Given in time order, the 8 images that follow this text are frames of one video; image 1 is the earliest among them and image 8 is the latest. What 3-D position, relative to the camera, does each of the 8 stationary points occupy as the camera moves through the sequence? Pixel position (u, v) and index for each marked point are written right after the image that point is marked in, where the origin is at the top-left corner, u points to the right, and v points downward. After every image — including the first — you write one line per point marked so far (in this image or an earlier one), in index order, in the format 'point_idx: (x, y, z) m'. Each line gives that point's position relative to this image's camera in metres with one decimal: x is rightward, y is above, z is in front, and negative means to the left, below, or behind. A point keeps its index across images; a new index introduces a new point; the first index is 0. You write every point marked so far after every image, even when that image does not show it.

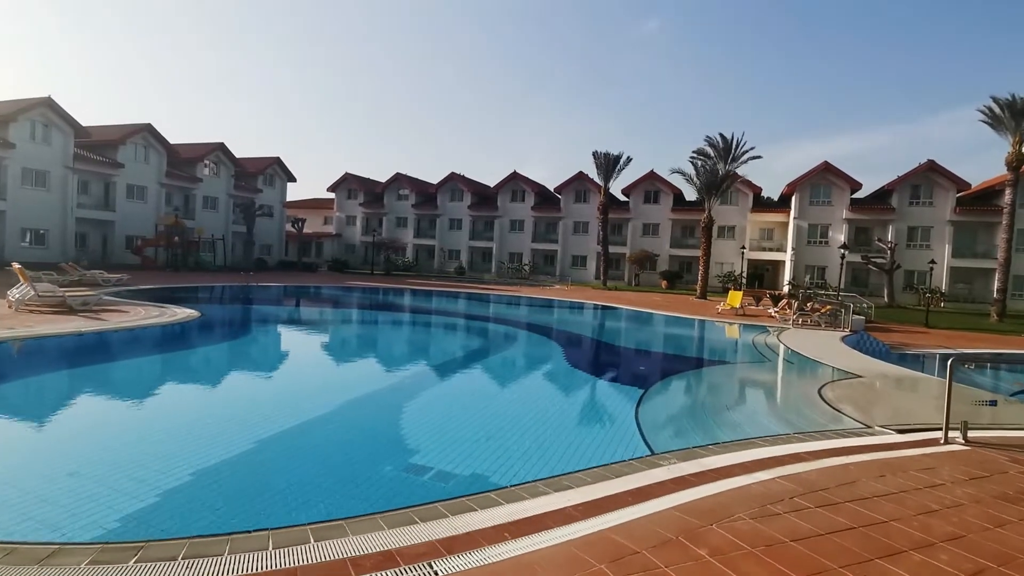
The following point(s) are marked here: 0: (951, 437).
0: (+3.5, -1.2, +4.6) m
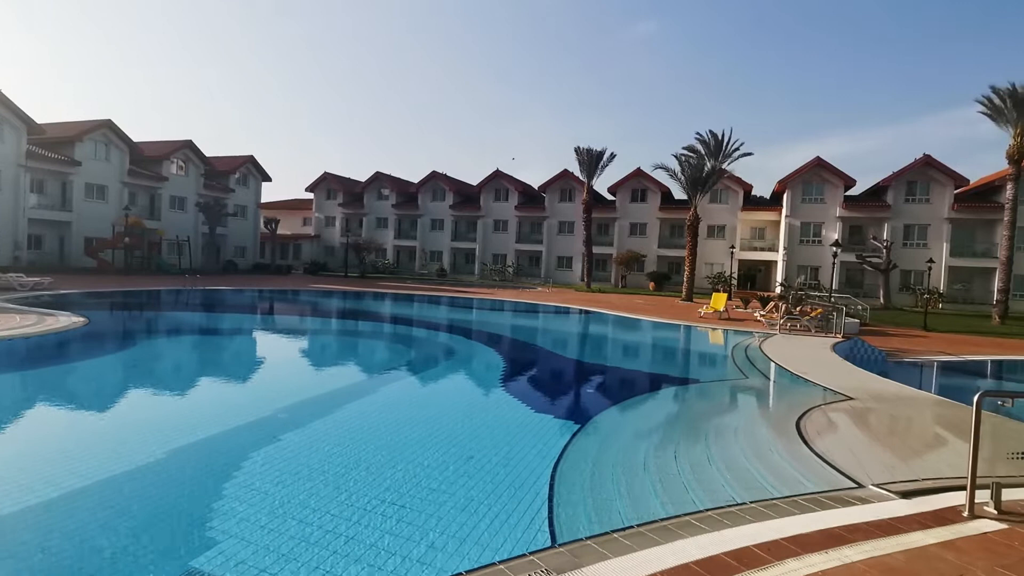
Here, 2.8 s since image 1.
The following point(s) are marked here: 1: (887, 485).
0: (+2.6, -1.2, +3.2) m
1: (+2.6, -1.4, +3.9) m
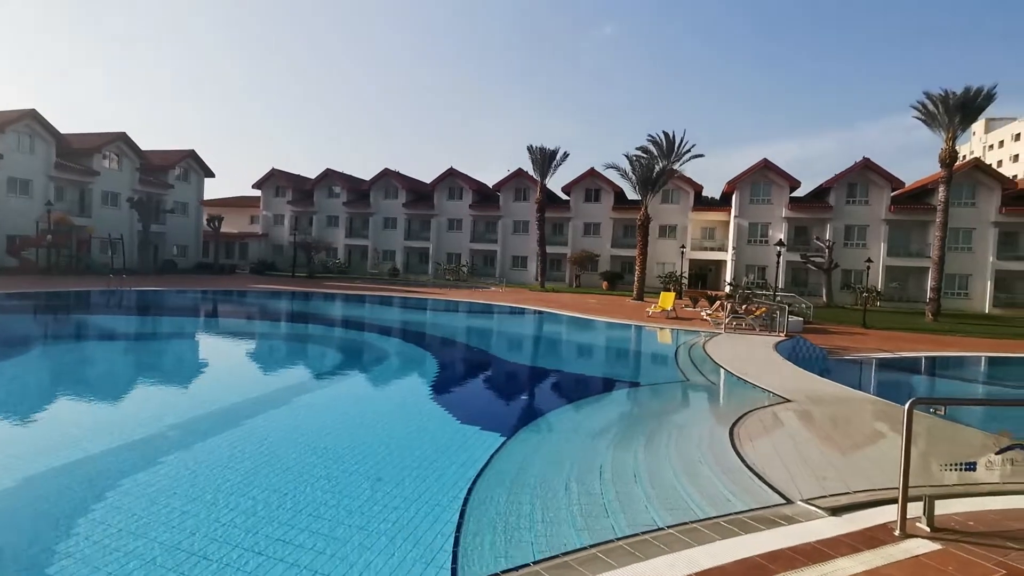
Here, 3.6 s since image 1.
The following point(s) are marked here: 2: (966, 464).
0: (+2.0, -1.2, +3.0) m
1: (+2.1, -1.4, +3.7) m
2: (+2.5, -1.0, +3.2) m
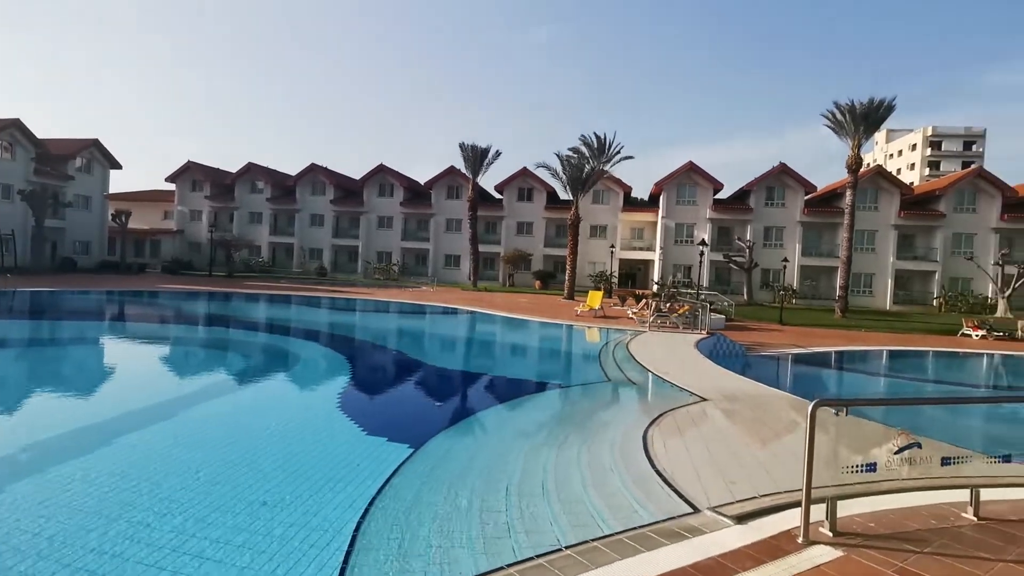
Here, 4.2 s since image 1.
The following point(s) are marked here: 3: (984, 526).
0: (+1.5, -1.2, +2.9) m
1: (+1.4, -1.4, +3.6) m
2: (+1.9, -1.0, +3.2) m
3: (+2.4, -1.2, +2.9) m
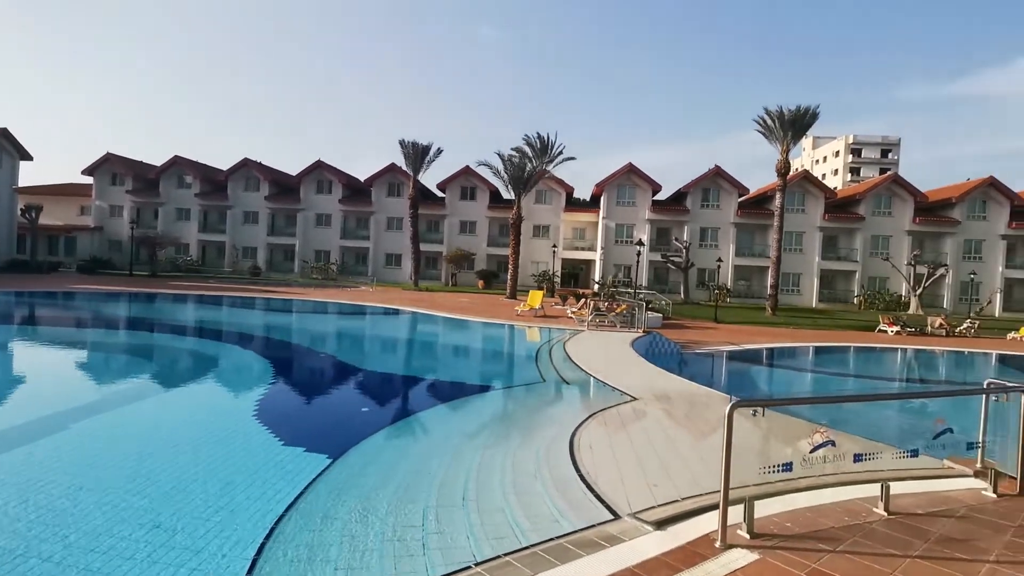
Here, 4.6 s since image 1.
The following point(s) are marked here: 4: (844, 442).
0: (+1.1, -1.2, +2.9) m
1: (+0.9, -1.4, +3.6) m
2: (+1.5, -1.0, +3.2) m
3: (+1.9, -1.2, +2.9) m
4: (+2.0, -0.9, +3.4) m
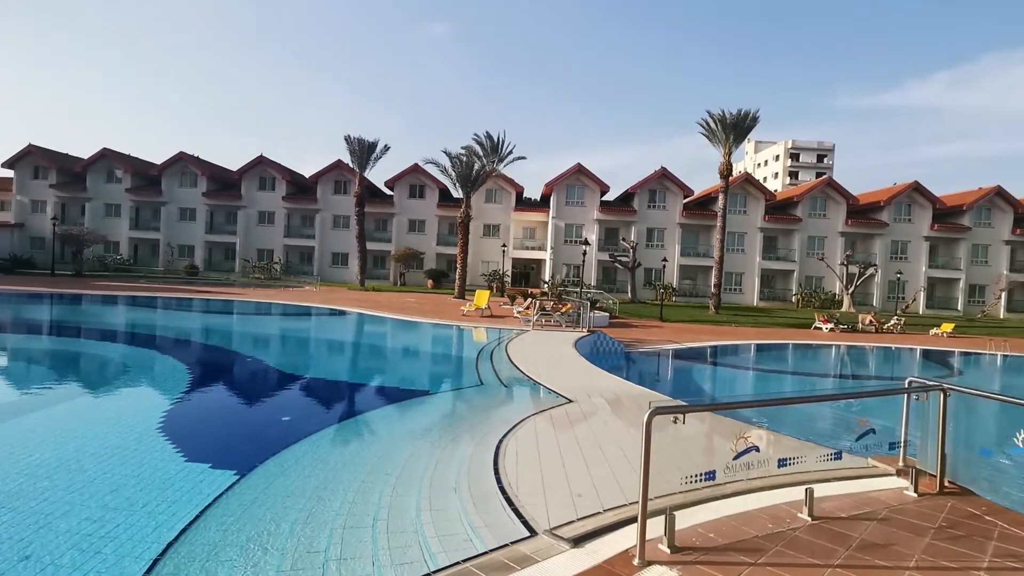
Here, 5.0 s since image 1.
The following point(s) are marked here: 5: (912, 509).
0: (+0.7, -1.2, +2.7) m
1: (+0.5, -1.4, +3.4) m
2: (+1.0, -1.0, +3.1) m
3: (+1.5, -1.2, +2.9) m
4: (+1.5, -0.9, +3.3) m
5: (+2.2, -1.2, +3.2) m
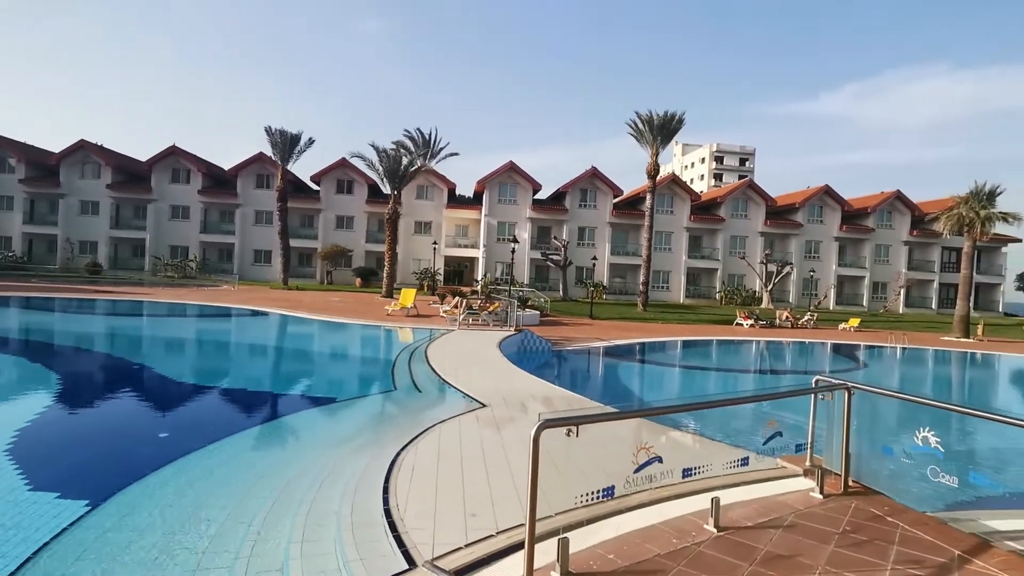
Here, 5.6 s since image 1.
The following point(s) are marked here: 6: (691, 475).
0: (+0.2, -1.2, +2.5) m
1: (-0.1, -1.4, +3.2) m
2: (+0.5, -1.0, +2.8) m
3: (+1.0, -1.2, +2.7) m
4: (+0.9, -0.9, +3.1) m
5: (+1.6, -1.2, +3.1) m
6: (+1.0, -1.1, +3.3) m
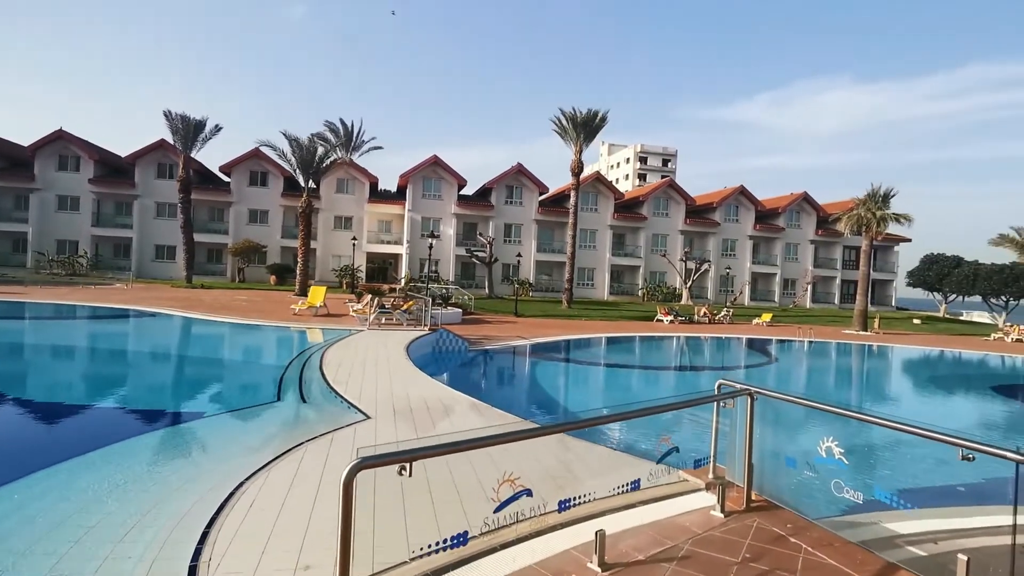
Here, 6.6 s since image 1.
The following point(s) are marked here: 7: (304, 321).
0: (-0.4, -1.2, +2.0) m
1: (-0.8, -1.3, +2.6) m
2: (-0.1, -1.0, +2.4) m
3: (+0.4, -1.2, +2.3) m
4: (+0.2, -0.9, +2.7) m
5: (+1.0, -1.2, +2.7) m
6: (+0.3, -1.0, +2.9) m
7: (-6.7, -1.1, +18.5) m
